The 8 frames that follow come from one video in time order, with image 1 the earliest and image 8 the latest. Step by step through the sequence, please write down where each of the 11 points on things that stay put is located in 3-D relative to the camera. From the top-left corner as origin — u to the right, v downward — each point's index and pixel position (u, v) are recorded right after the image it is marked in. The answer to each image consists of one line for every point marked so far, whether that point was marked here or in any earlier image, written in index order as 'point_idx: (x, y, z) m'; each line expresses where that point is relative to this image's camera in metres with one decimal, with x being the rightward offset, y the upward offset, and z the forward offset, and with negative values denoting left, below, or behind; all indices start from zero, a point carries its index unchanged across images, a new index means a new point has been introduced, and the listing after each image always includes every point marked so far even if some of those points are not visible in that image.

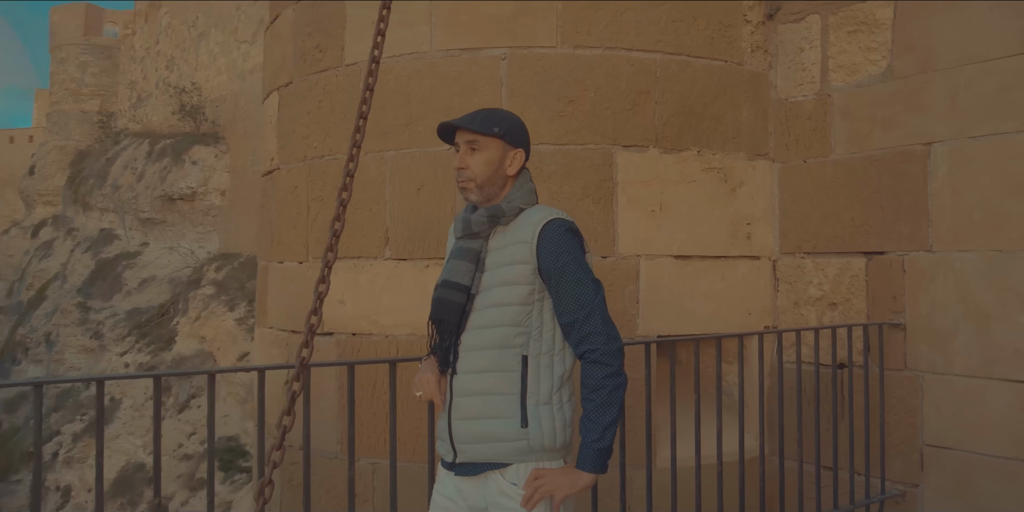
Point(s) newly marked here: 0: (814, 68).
0: (+1.3, +0.8, +3.5) m
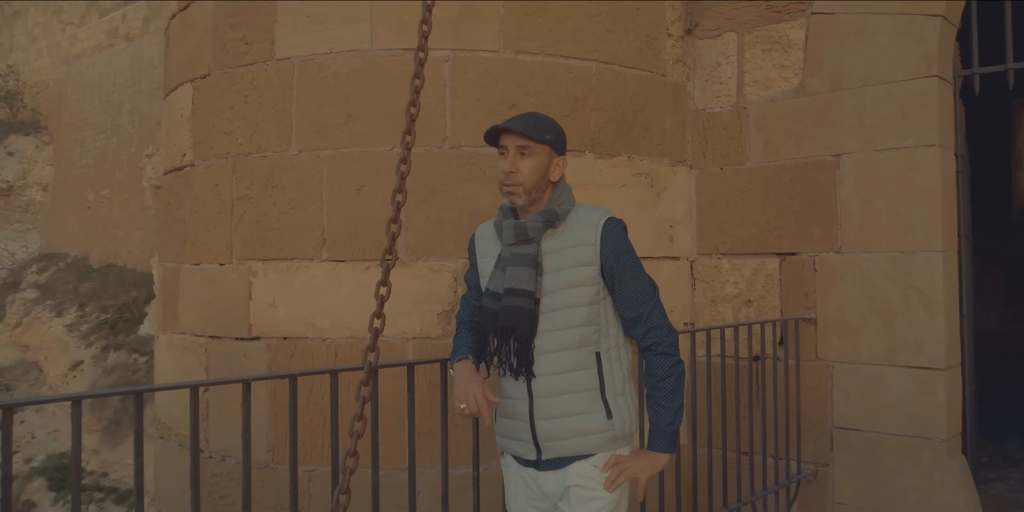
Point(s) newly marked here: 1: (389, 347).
0: (+1.0, +0.8, +3.8) m
1: (-0.5, -0.4, +3.3) m
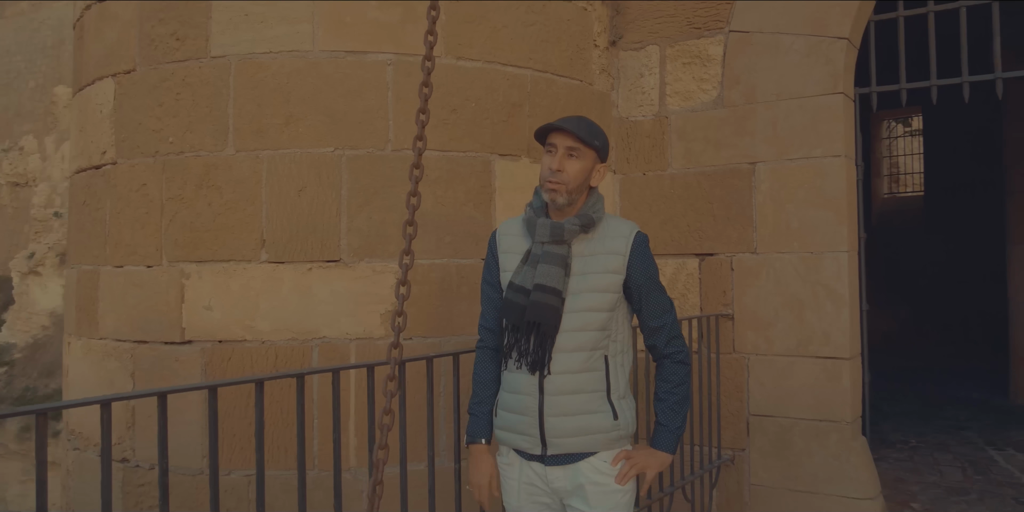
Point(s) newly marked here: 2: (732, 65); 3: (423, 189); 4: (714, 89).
0: (+0.7, +0.8, +4.0) m
1: (-0.7, -0.4, +3.3) m
2: (+1.0, +0.9, +3.8) m
3: (-0.4, +0.3, +3.4) m
4: (+0.9, +0.8, +3.8) m
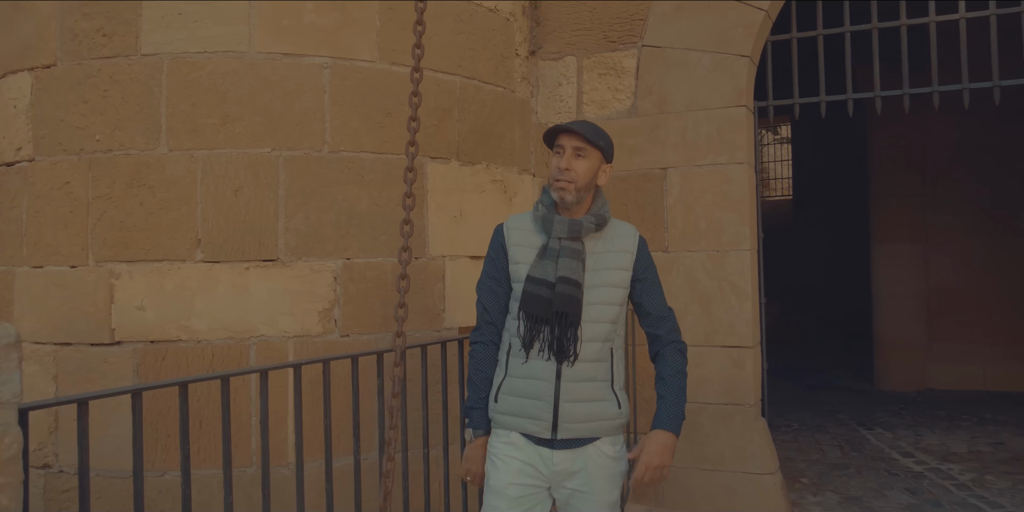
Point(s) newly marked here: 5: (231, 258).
0: (+0.3, +0.8, +4.3) m
1: (-1.0, -0.4, +3.3) m
2: (+0.7, +0.9, +4.1) m
3: (-0.6, +0.3, +3.5) m
4: (+0.6, +0.8, +4.1) m
5: (-1.1, 0.0, +3.3) m
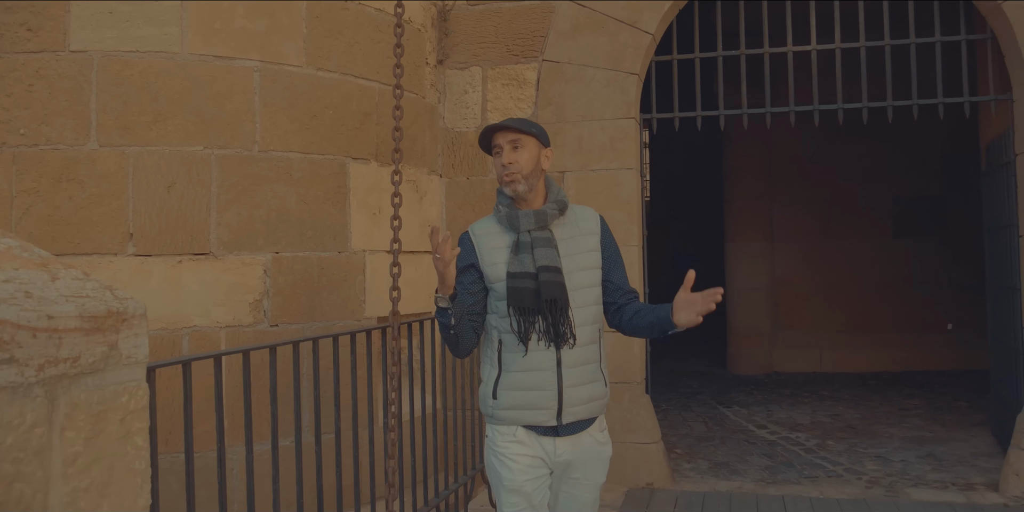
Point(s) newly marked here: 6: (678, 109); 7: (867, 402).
0: (-0.2, +0.8, +4.6) m
1: (-1.3, -0.3, +3.5) m
2: (+0.2, +0.9, +4.5) m
3: (-1.0, +0.3, +3.7) m
4: (+0.1, +0.8, +4.5) m
5: (-1.4, 0.0, +3.4) m
6: (+1.0, +0.9, +4.8) m
7: (+2.8, -1.1, +6.5) m
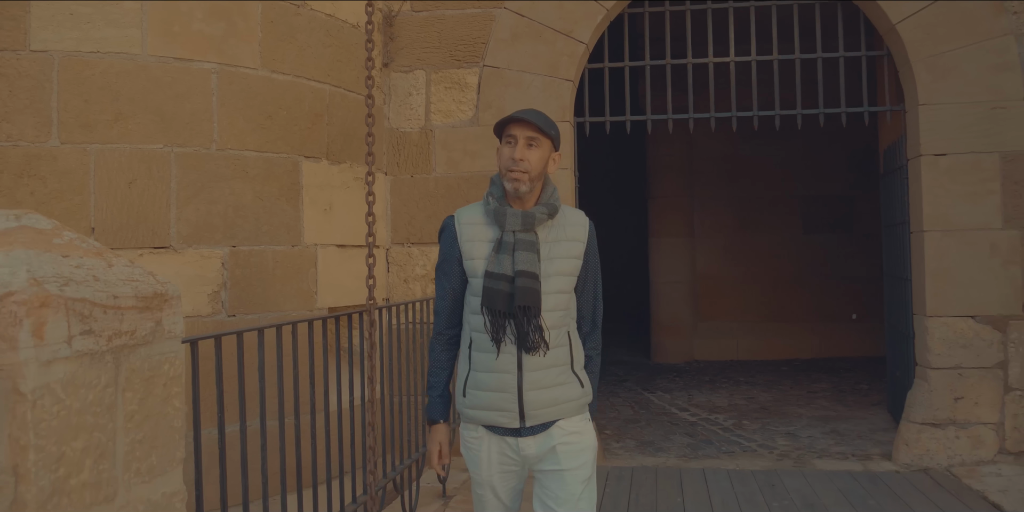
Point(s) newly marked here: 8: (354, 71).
0: (-0.5, +0.9, +4.9) m
1: (-1.5, -0.3, +3.6) m
2: (-0.2, +0.9, +4.8) m
3: (-1.2, +0.3, +3.9) m
4: (-0.2, +0.8, +4.8) m
5: (-1.7, 0.0, +3.6) m
6: (+0.6, +0.9, +5.2) m
7: (+2.3, -1.1, +7.0) m
8: (-0.9, +1.0, +4.5) m
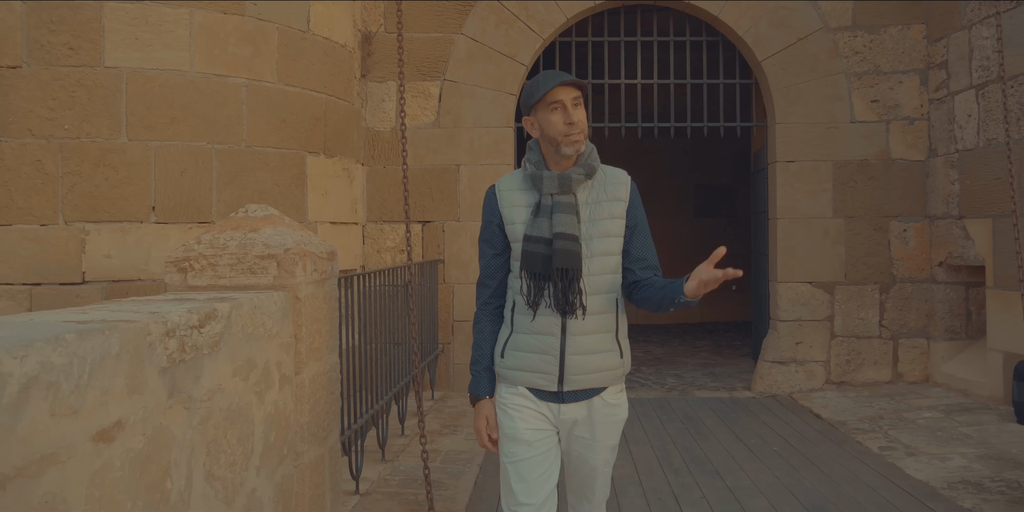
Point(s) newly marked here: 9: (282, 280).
0: (-0.9, +1.0, +6.0) m
1: (-1.7, -0.2, +4.7) m
2: (-0.5, +1.1, +5.9) m
3: (-1.5, +0.5, +4.9) m
4: (-0.6, +1.0, +6.0) m
5: (-1.9, +0.2, +4.6) m
6: (+0.2, +1.1, +6.4) m
7: (+1.6, -0.9, +8.5) m
8: (-1.1, +1.2, +5.6) m
9: (-0.6, -0.1, +2.3) m
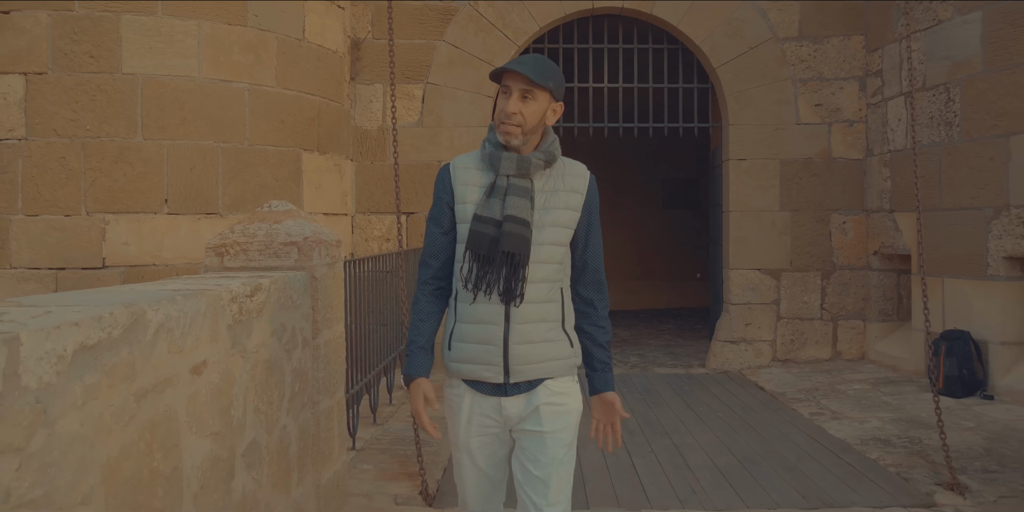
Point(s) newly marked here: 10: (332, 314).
0: (-1.1, +1.1, +6.5) m
1: (-1.9, -0.1, +5.2) m
2: (-0.7, +1.2, +6.5) m
3: (-1.6, +0.6, +5.4) m
4: (-0.7, +1.1, +6.5) m
5: (-2.0, +0.3, +5.1) m
6: (0.0, +1.2, +7.0) m
7: (+1.4, -0.8, +9.1) m
8: (-1.3, +1.2, +6.1) m
9: (-0.7, 0.0, +2.9) m
10: (-0.7, -0.2, +3.1) m
